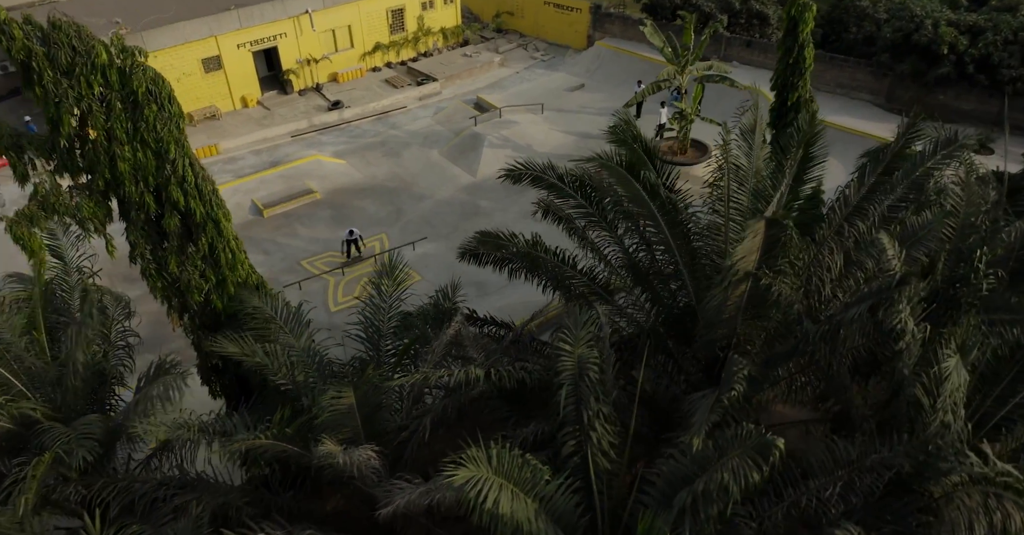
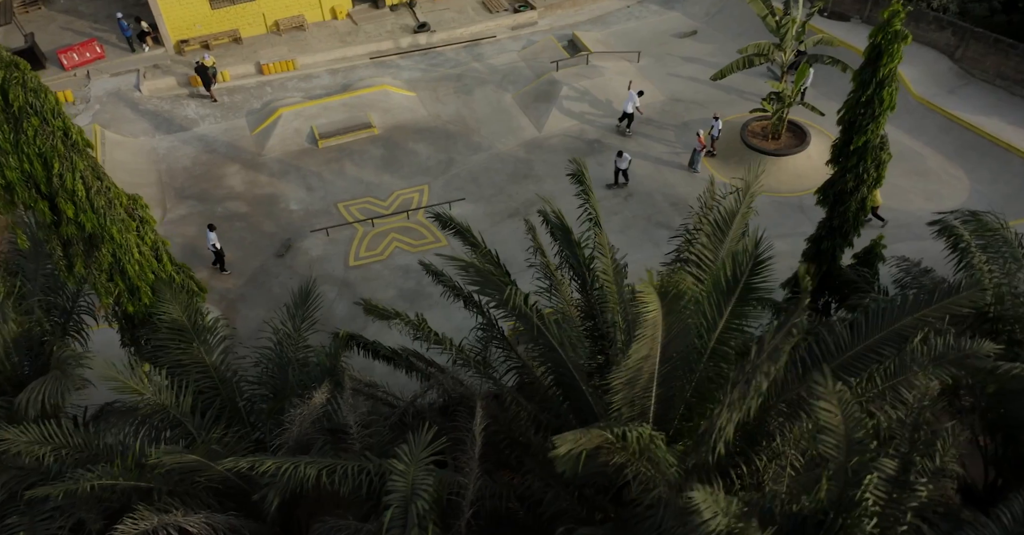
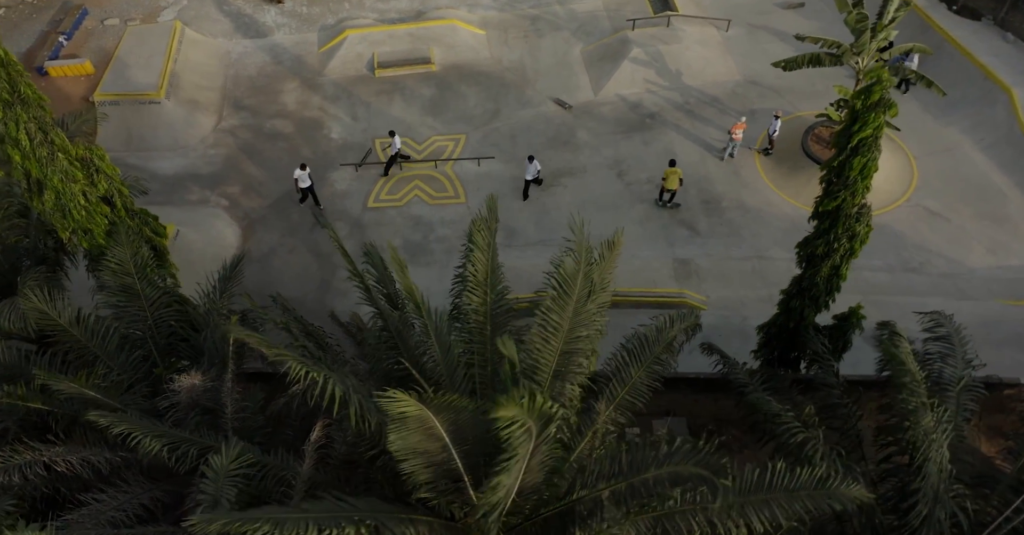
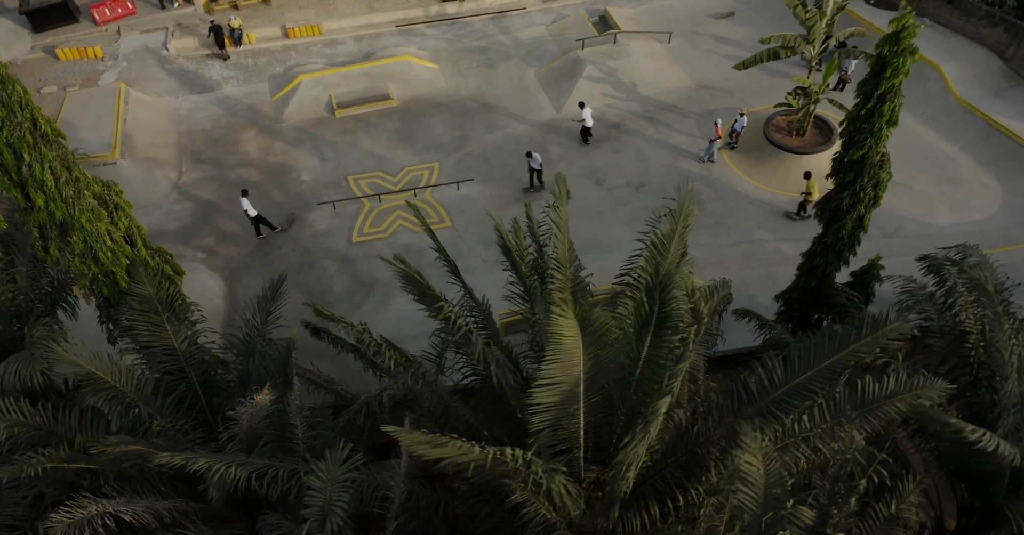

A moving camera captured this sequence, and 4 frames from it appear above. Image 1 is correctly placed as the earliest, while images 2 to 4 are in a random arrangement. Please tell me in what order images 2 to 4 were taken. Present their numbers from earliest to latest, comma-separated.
2, 4, 3
